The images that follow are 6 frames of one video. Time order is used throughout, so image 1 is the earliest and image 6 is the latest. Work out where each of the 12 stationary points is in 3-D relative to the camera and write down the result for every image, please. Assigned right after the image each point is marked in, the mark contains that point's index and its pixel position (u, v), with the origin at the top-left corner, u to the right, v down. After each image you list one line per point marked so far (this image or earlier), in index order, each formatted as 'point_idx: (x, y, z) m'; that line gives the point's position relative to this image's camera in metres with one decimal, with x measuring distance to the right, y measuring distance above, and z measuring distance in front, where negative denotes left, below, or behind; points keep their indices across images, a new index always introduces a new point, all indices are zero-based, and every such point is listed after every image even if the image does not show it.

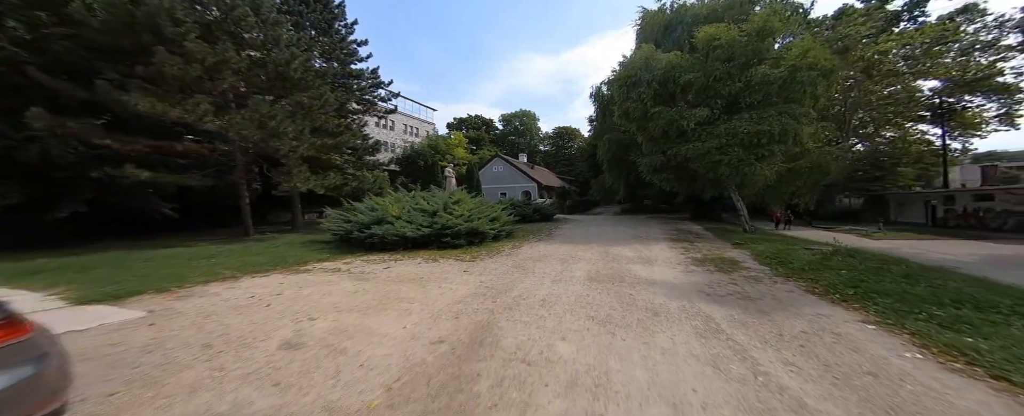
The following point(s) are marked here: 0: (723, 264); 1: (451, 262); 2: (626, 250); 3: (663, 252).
0: (+5.0, -1.3, +6.7) m
1: (-1.7, -1.5, +7.7) m
2: (+3.6, -1.3, +8.9) m
3: (+4.5, -1.3, +8.4) m
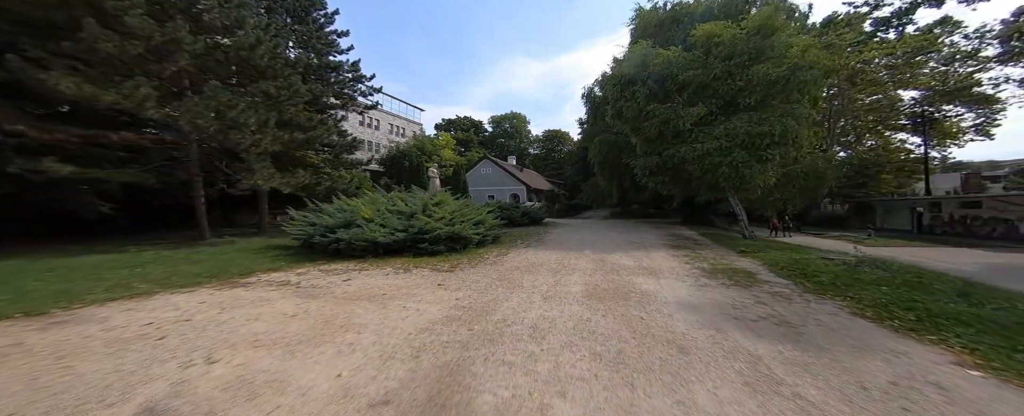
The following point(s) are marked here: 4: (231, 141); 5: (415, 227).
0: (+4.7, -1.4, +5.9) m
1: (-2.0, -1.5, +6.6) m
2: (+3.3, -1.4, +8.0) m
3: (+4.1, -1.4, +7.6) m
4: (-10.5, +2.5, +10.7) m
5: (-2.9, -0.6, +8.6) m
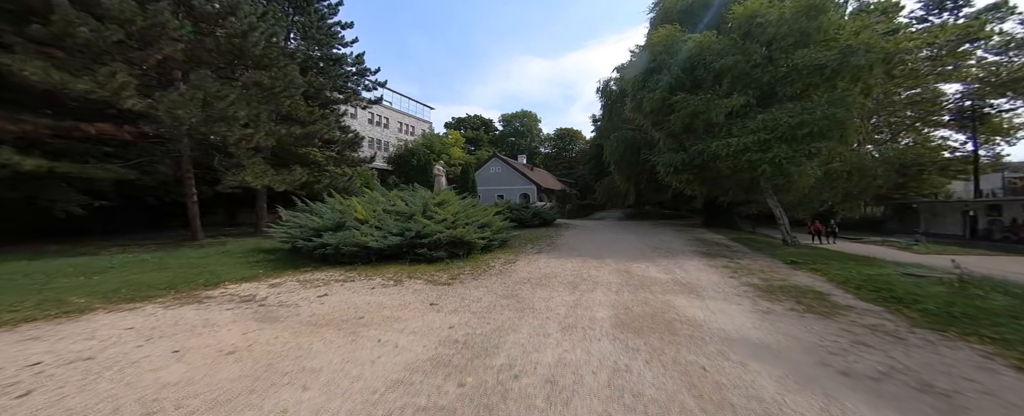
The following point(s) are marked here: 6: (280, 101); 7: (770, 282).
0: (+4.8, -1.5, +4.7) m
1: (-1.8, -1.5, +5.6) m
2: (+3.5, -1.5, +6.9) m
3: (+4.3, -1.5, +6.4) m
4: (-10.2, +2.6, +9.9) m
5: (-2.7, -0.6, +7.7) m
6: (-9.9, +4.6, +12.2) m
7: (+5.2, -1.5, +5.7) m
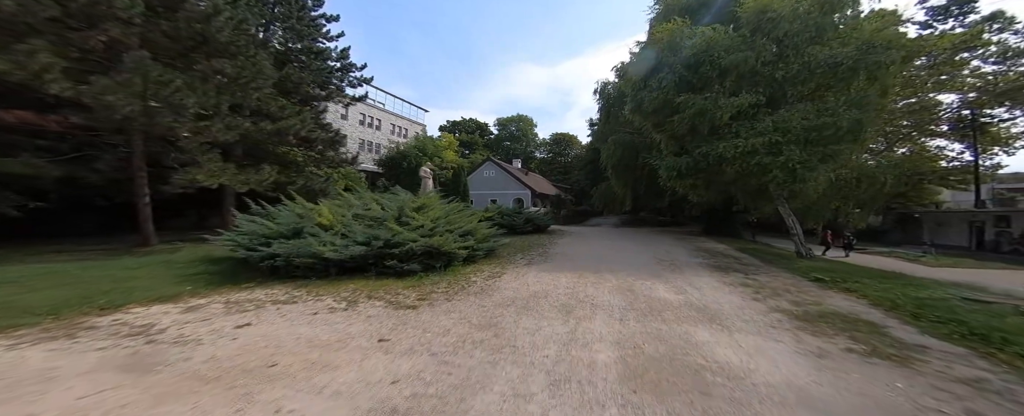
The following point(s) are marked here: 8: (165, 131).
0: (+4.5, -1.6, +3.7) m
1: (-2.1, -1.6, +4.5) m
2: (+3.1, -1.7, +5.8) m
3: (+4.0, -1.7, +5.4) m
4: (-10.5, +2.5, +8.8) m
5: (-3.0, -0.7, +6.6) m
6: (-10.3, +4.5, +11.1) m
7: (+4.8, -1.6, +4.7) m
8: (-10.7, +2.4, +8.9) m
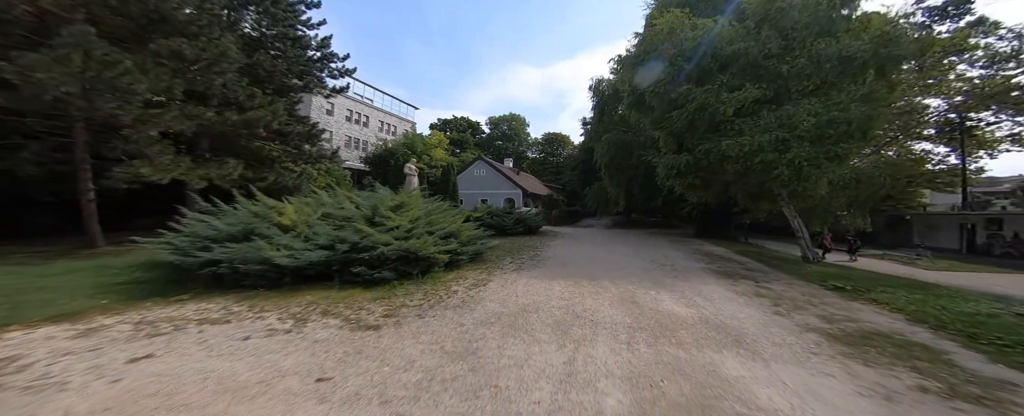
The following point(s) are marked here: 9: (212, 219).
0: (+4.3, -1.6, +3.0) m
1: (-2.4, -1.6, +3.6) m
2: (+2.9, -1.7, +5.1) m
3: (+3.8, -1.7, +4.7) m
4: (-10.8, +2.6, +7.7) m
5: (-3.3, -0.7, +5.7) m
6: (-10.7, +4.5, +10.0) m
7: (+4.6, -1.6, +4.0) m
8: (-11.0, +2.5, +7.8) m
9: (-6.7, -0.3, +6.3) m
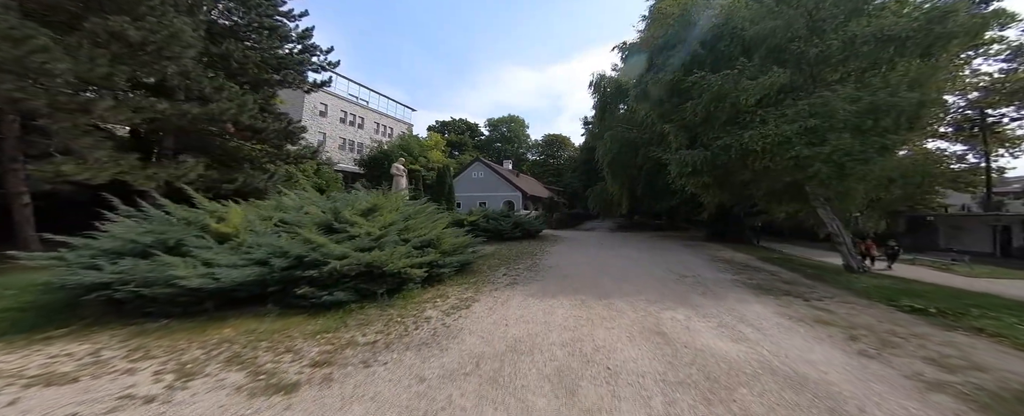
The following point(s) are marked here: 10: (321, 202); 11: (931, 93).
0: (+4.2, -1.6, +1.7) m
1: (-2.5, -1.6, +2.4) m
2: (+2.7, -1.7, +3.9) m
3: (+3.6, -1.7, +3.4) m
4: (-11.0, +2.4, +6.5) m
5: (-3.5, -0.7, +4.5) m
6: (-10.9, +4.4, +8.8) m
7: (+4.5, -1.6, +2.8) m
8: (-11.2, +2.3, +6.6) m
9: (-6.9, -0.4, +5.1) m
10: (-4.4, +0.2, +6.3) m
11: (+11.2, +3.1, +7.7) m
